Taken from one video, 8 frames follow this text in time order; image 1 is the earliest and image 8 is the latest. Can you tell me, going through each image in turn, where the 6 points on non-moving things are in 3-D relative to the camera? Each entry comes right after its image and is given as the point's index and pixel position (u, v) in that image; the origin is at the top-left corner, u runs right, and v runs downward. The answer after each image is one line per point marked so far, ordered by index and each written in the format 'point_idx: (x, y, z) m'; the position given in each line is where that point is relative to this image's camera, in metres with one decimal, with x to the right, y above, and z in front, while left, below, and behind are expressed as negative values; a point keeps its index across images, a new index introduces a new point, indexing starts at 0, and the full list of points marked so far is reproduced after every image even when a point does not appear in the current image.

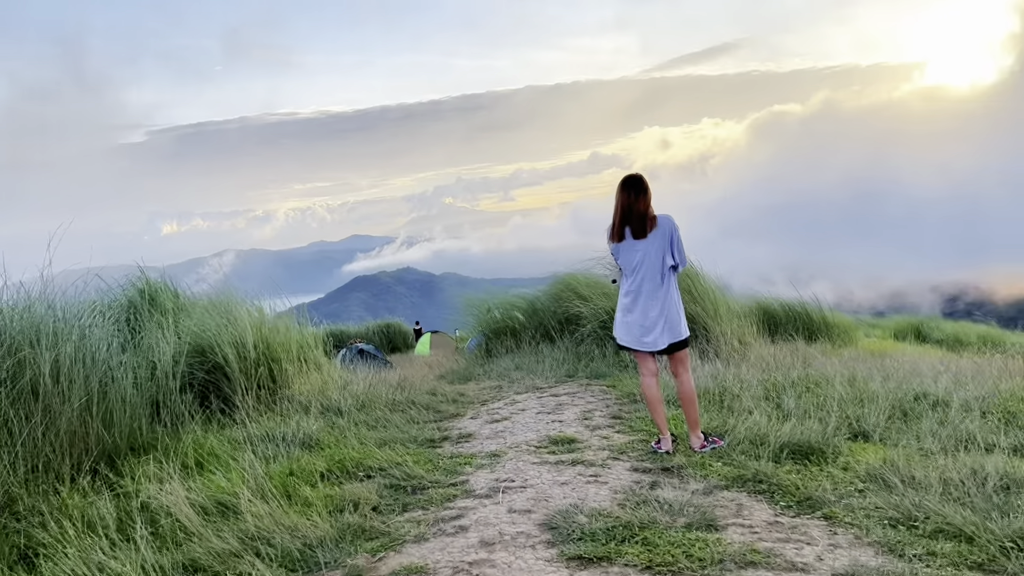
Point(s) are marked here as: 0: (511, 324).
0: (0.0, -0.5, +13.0) m
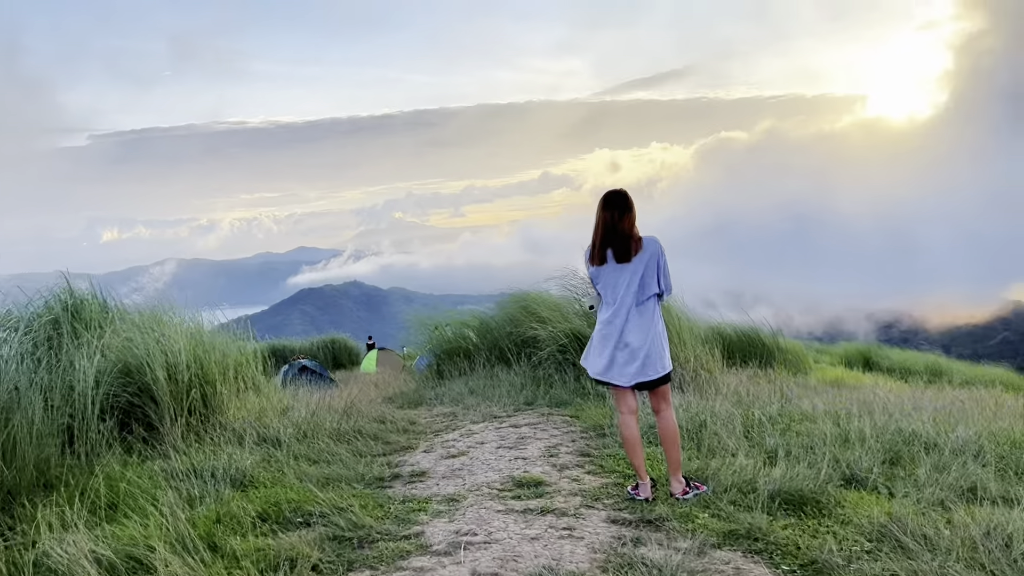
0: (-0.7, -0.8, +12.5) m
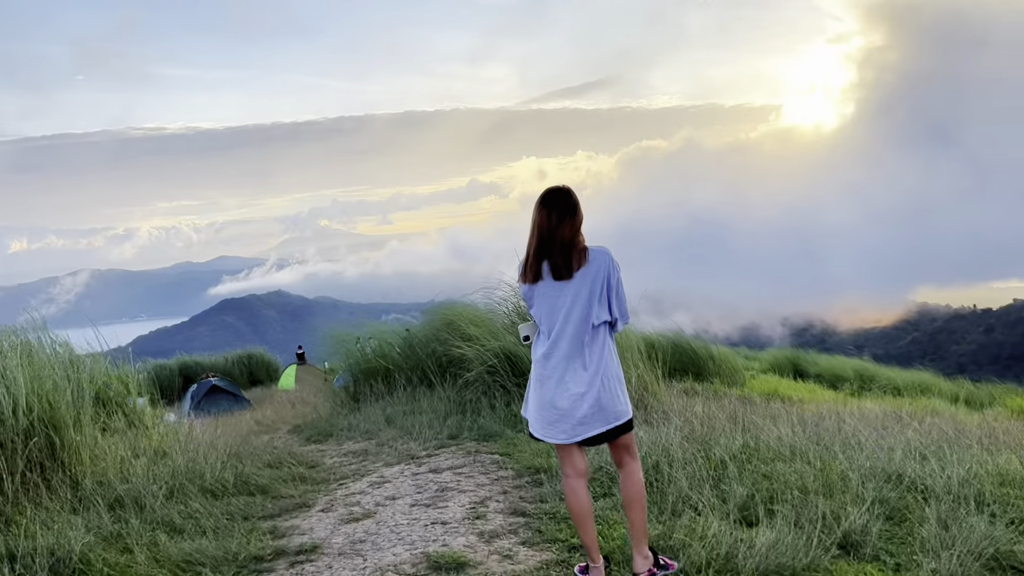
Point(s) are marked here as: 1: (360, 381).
0: (-1.7, -1.0, +11.4) m
1: (-2.0, -1.3, +11.5) m
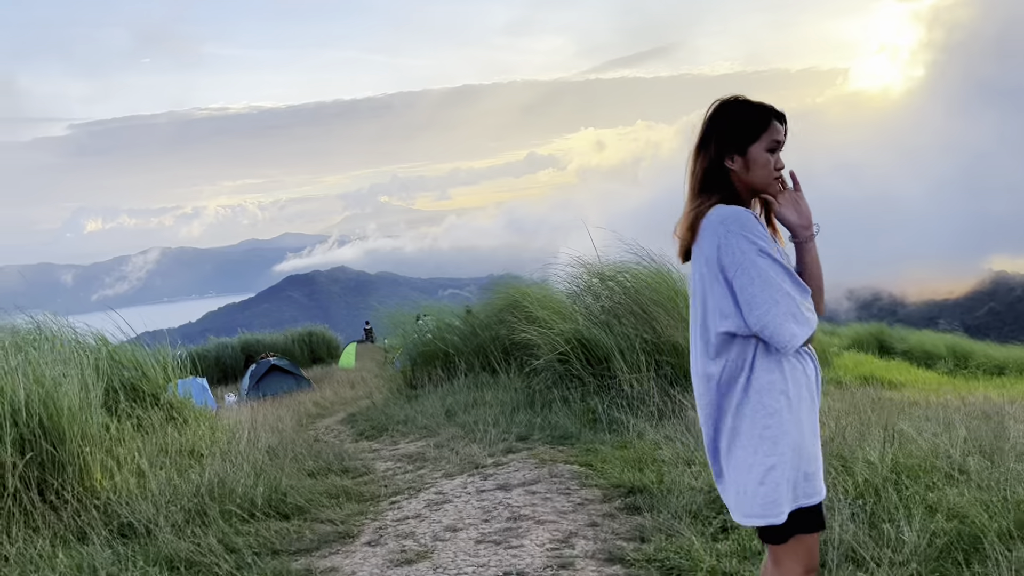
0: (-0.9, -0.7, +10.5) m
1: (-1.2, -1.0, +10.7) m
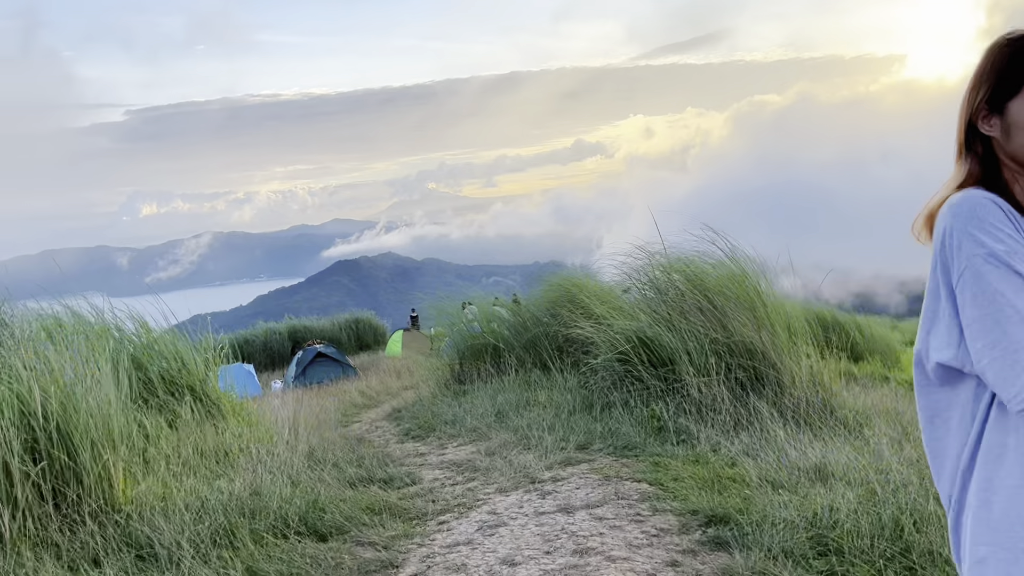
0: (-0.2, -0.6, +10.0) m
1: (-0.5, -0.9, +10.2) m
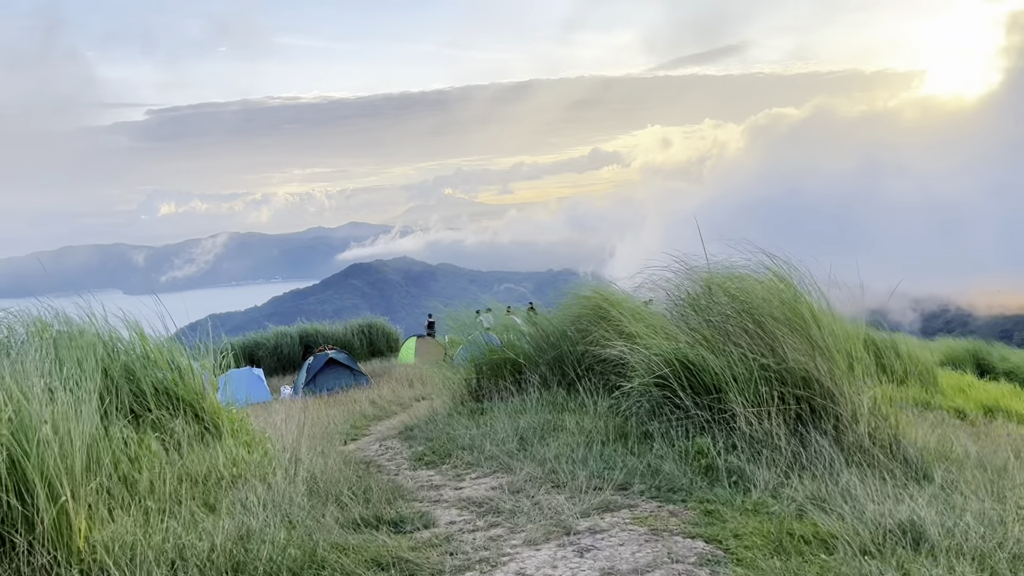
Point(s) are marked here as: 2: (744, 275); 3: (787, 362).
0: (0.0, -0.7, +9.4) m
1: (-0.3, -1.0, +9.6) m
2: (+1.9, +0.1, +7.0) m
3: (+1.9, -0.5, +6.0) m
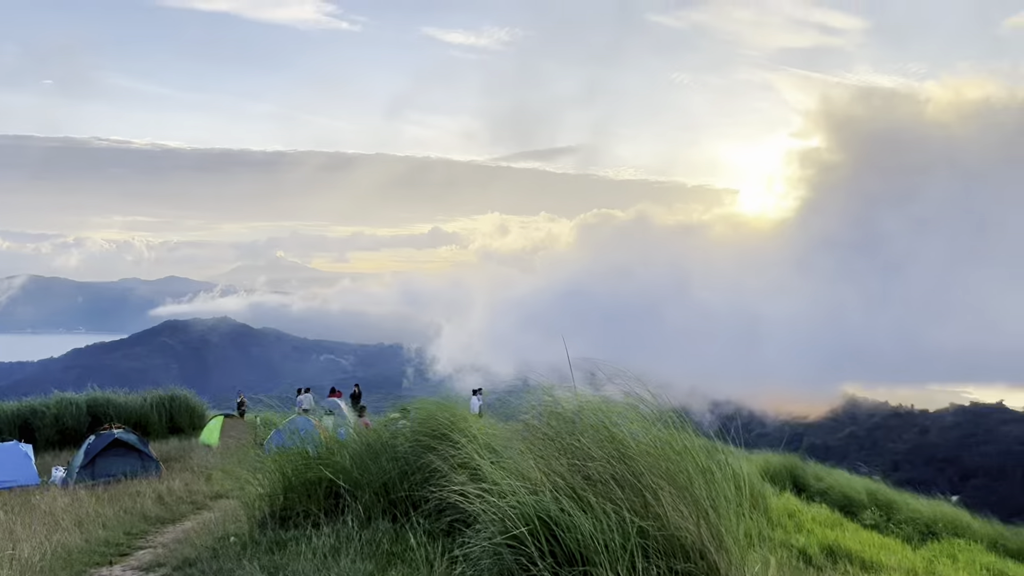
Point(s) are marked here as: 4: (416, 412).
0: (-1.7, -1.7, +7.8) m
1: (-2.0, -1.9, +8.0) m
2: (+0.7, -0.8, +6.0) m
3: (+0.9, -1.4, +4.9) m
4: (-1.0, -1.1, +8.2) m
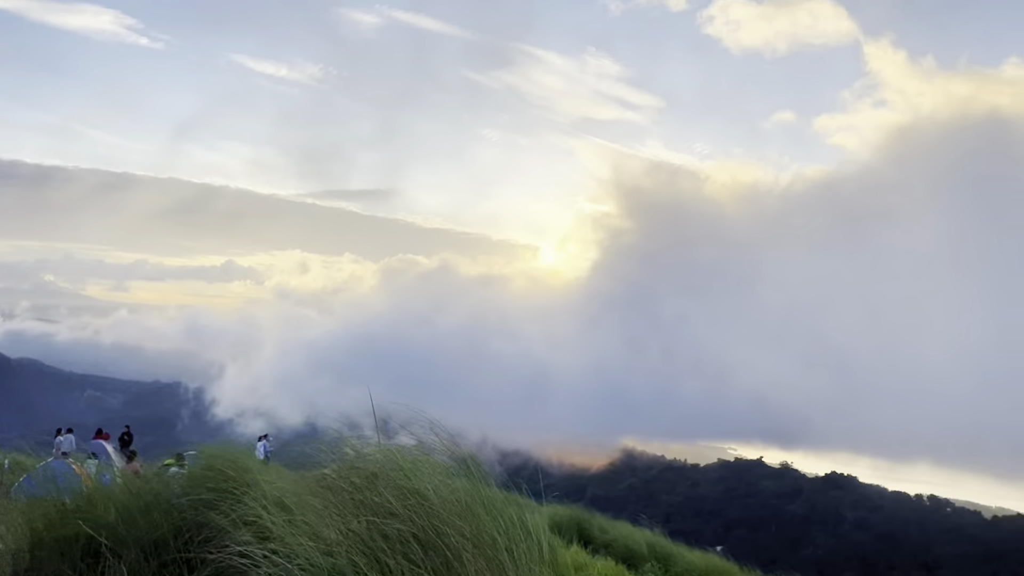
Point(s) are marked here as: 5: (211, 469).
0: (-3.4, -1.9, +6.9) m
1: (-3.8, -2.1, +6.9) m
2: (-0.6, -1.2, +5.7) m
3: (-0.2, -1.7, +4.7) m
4: (-2.8, -1.4, +7.5) m
5: (-2.6, -1.4, +7.1) m
